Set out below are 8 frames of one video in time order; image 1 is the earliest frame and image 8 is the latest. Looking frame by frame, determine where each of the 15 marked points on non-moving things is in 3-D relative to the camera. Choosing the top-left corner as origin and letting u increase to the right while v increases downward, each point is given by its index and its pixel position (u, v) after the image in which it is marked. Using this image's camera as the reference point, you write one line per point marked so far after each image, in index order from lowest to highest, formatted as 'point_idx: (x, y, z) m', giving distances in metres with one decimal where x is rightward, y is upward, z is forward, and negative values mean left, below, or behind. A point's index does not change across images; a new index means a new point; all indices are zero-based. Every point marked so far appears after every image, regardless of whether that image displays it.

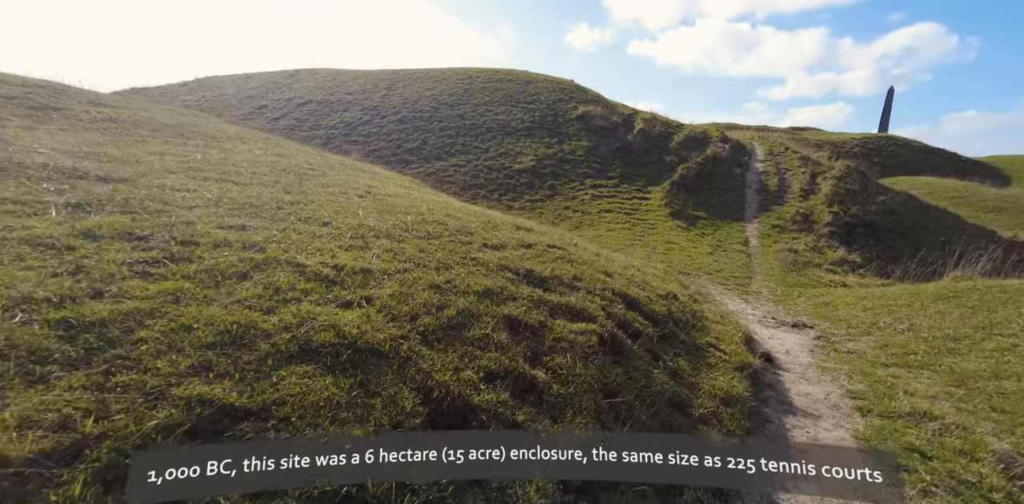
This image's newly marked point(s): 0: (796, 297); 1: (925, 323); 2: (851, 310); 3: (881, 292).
0: (+9.8, -1.7, +15.9) m
1: (+9.8, -1.7, +10.7) m
2: (+9.5, -1.7, +12.6) m
3: (+11.7, -1.3, +14.2) m
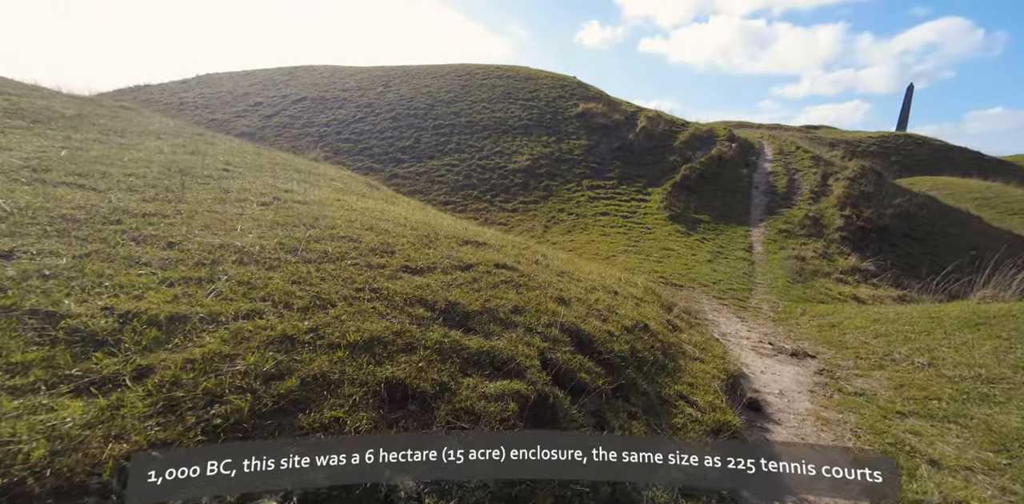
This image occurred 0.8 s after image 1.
0: (+8.9, -2.1, +14.3) m
1: (+8.8, -2.2, +9.1) m
2: (+8.5, -2.1, +11.1) m
3: (+10.8, -1.7, +12.6) m
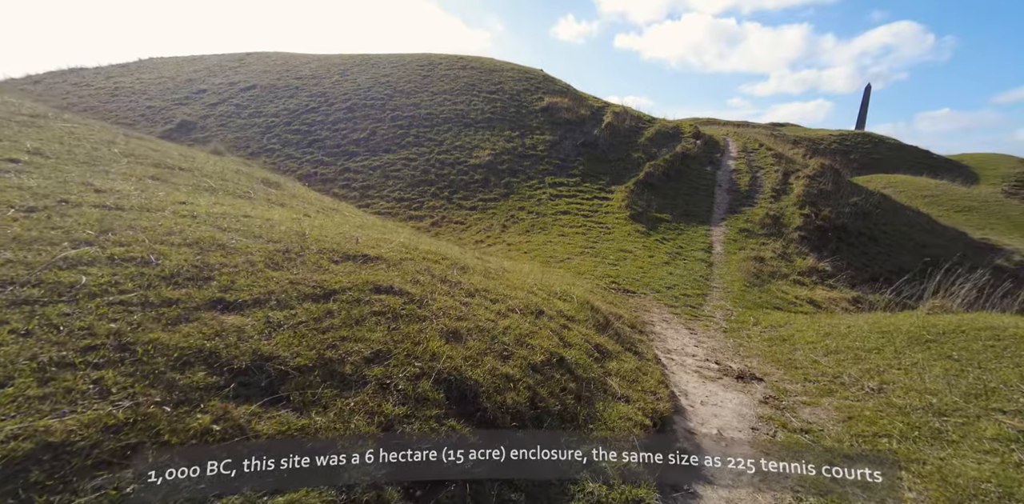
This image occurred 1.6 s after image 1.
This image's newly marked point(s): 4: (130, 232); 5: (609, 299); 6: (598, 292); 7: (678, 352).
0: (+7.0, -2.3, +13.5) m
1: (+7.2, -2.4, +8.3) m
2: (+6.8, -2.3, +10.3) m
3: (+9.0, -1.9, +12.0) m
4: (-8.5, +0.6, +10.0) m
5: (+3.0, -1.5, +14.4) m
6: (+2.8, -1.3, +15.4) m
7: (+4.1, -2.5, +11.1) m
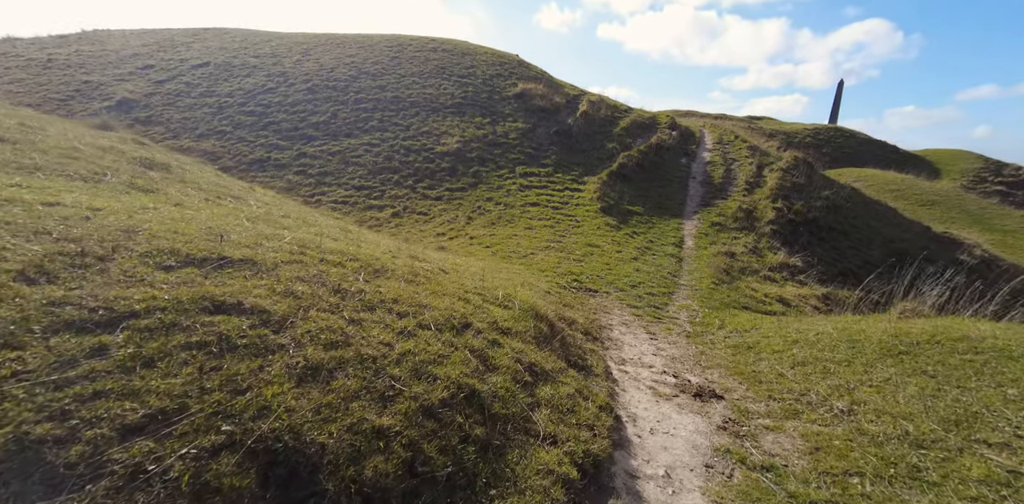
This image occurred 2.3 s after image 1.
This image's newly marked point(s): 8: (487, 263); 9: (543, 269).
0: (+5.5, -2.2, +12.6) m
1: (+6.0, -2.5, +7.4) m
2: (+5.5, -2.4, +9.4) m
3: (+7.6, -1.9, +11.1) m
4: (-9.8, +0.6, +8.3) m
5: (+1.5, -1.4, +13.3) m
6: (+1.3, -1.2, +14.2) m
7: (+2.7, -2.4, +10.0) m
8: (-0.9, -0.4, +17.0) m
9: (+1.2, -0.7, +17.3) m
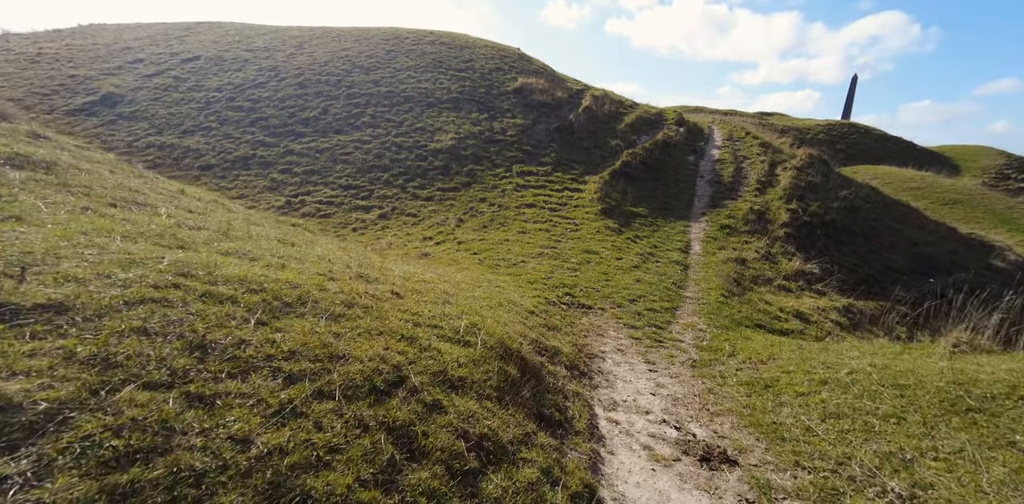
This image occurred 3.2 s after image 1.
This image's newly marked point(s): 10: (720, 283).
0: (+5.0, -2.6, +10.8) m
1: (+5.4, -2.9, +5.6) m
2: (+4.9, -2.8, +7.6) m
3: (+7.0, -2.3, +9.3) m
4: (-10.3, +0.3, +6.7) m
5: (+1.0, -1.7, +11.5) m
6: (+0.8, -1.5, +12.5) m
7: (+2.1, -2.8, +8.3) m
8: (-1.4, -0.7, +15.3) m
9: (+0.7, -1.0, +15.6) m
10: (+8.6, -1.3, +18.6) m
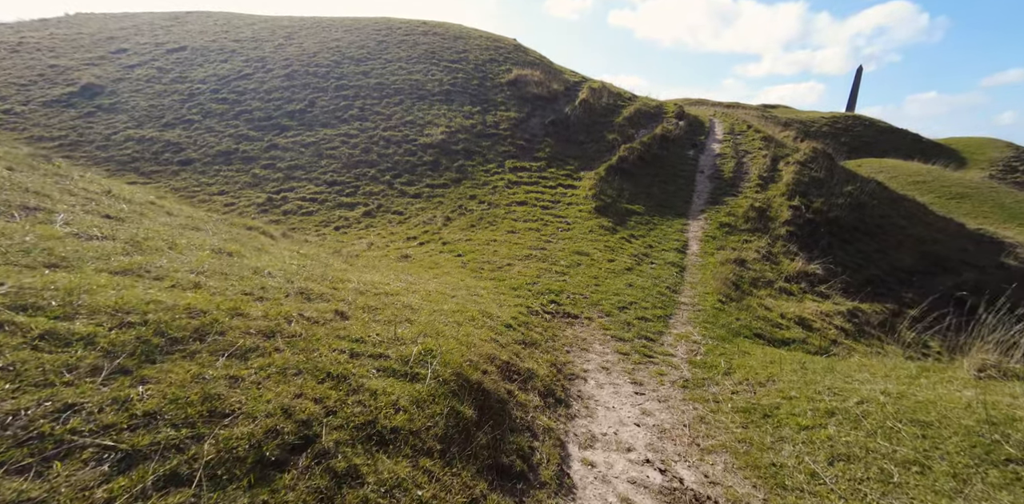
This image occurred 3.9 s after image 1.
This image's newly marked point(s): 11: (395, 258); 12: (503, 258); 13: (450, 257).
0: (+4.4, -2.8, +9.8) m
1: (+4.8, -3.2, +4.6) m
2: (+4.3, -3.0, +6.5) m
3: (+6.4, -2.5, +8.2) m
4: (-10.9, +0.1, +5.7) m
5: (+0.4, -1.9, +10.5) m
6: (+0.2, -1.7, +11.4) m
7: (+1.5, -3.0, +7.2) m
8: (-2.0, -0.8, +14.2) m
9: (+0.1, -1.1, +14.5) m
10: (+8.0, -1.4, +17.6) m
11: (-4.5, -0.2, +17.5) m
12: (-0.4, -0.2, +17.8) m
13: (-2.5, -0.2, +17.7) m
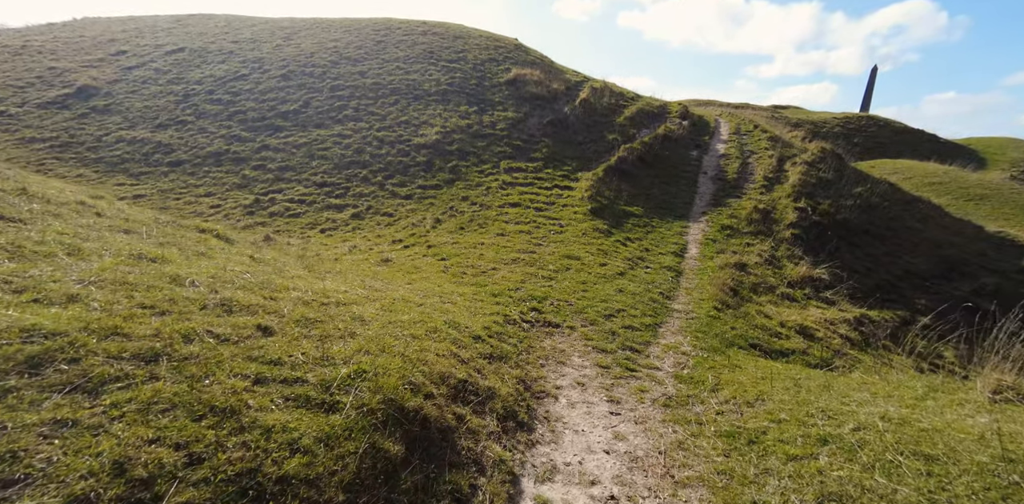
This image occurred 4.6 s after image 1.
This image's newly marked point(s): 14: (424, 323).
0: (+3.7, -2.9, +8.9) m
1: (+4.0, -3.3, +3.7) m
2: (+3.6, -3.1, +5.7) m
3: (+5.7, -2.6, +7.3) m
4: (-11.7, 0.0, +5.1) m
5: (-0.2, -2.0, +9.7) m
6: (-0.4, -1.8, +10.6) m
7: (+0.8, -3.1, +6.4) m
8: (-2.6, -1.0, +13.5) m
9: (-0.5, -1.2, +13.7) m
10: (+7.5, -1.5, +16.6) m
11: (-5.1, -0.3, +16.8) m
12: (-0.9, -0.3, +17.0) m
13: (-3.0, -0.3, +17.0) m
14: (-1.7, -1.5, +9.1) m
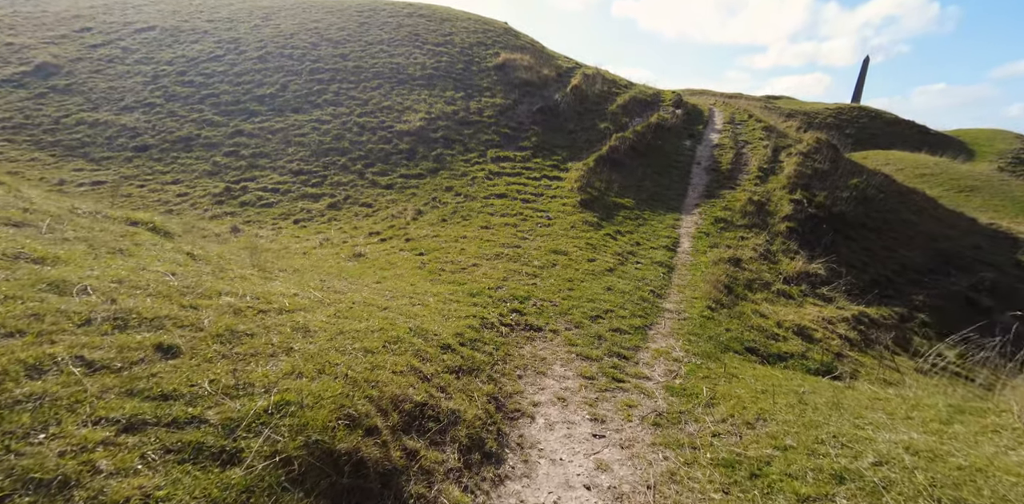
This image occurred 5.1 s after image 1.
0: (+3.2, -2.9, +7.9) m
1: (+3.6, -3.4, +2.7) m
2: (+3.1, -3.2, +4.7) m
3: (+5.2, -2.6, +6.4) m
4: (-12.1, 0.0, +3.8) m
5: (-0.8, -2.0, +8.6) m
6: (-1.0, -1.7, +9.6) m
7: (+0.3, -3.2, +5.4) m
8: (-3.2, -0.8, +12.3) m
9: (-1.0, -1.1, +12.6) m
10: (+6.8, -1.3, +15.7) m
11: (-5.7, -0.1, +15.6) m
12: (-1.5, -0.1, +15.9) m
13: (-3.6, -0.1, +15.8) m
14: (-2.2, -1.4, +8.0) m
